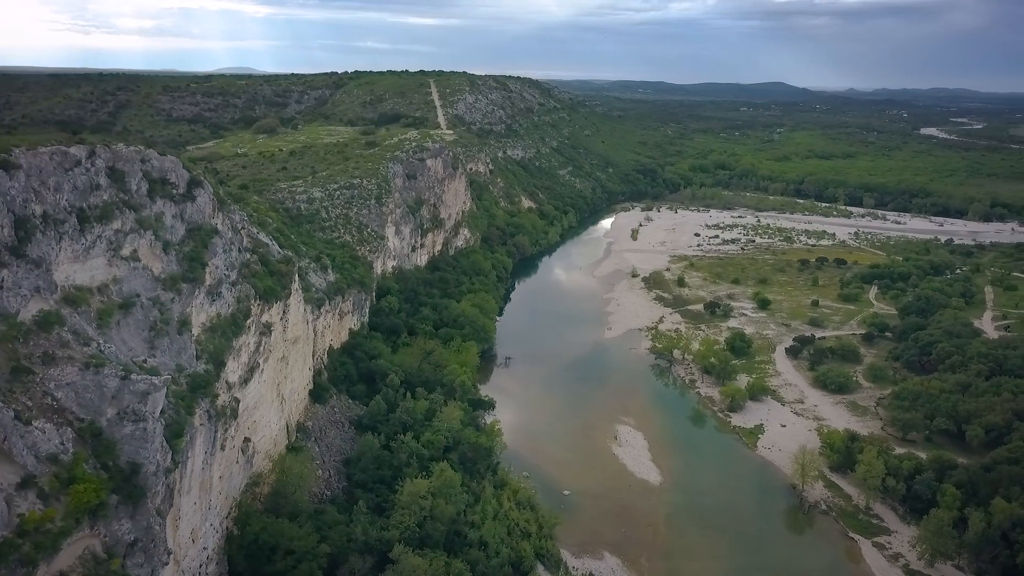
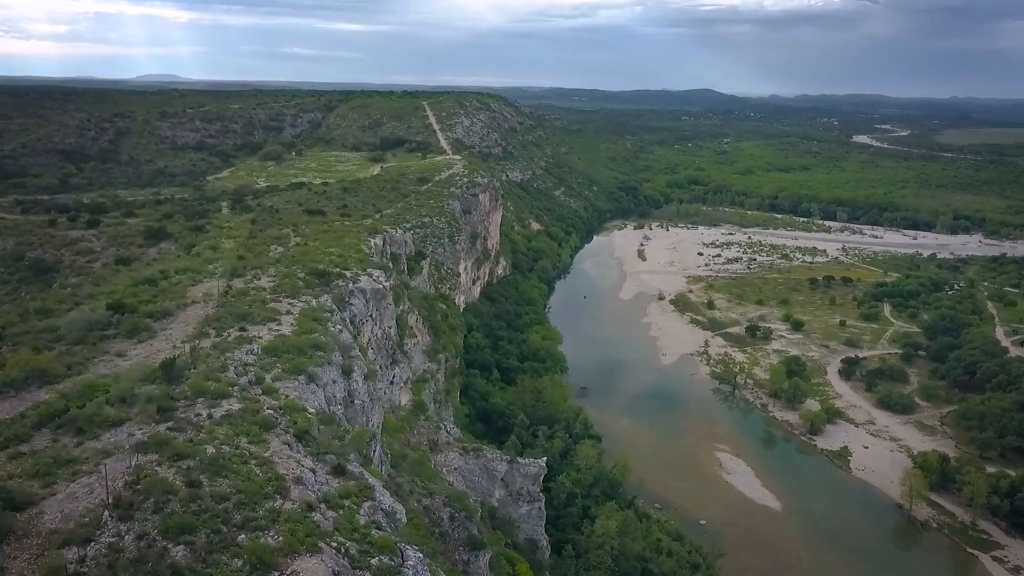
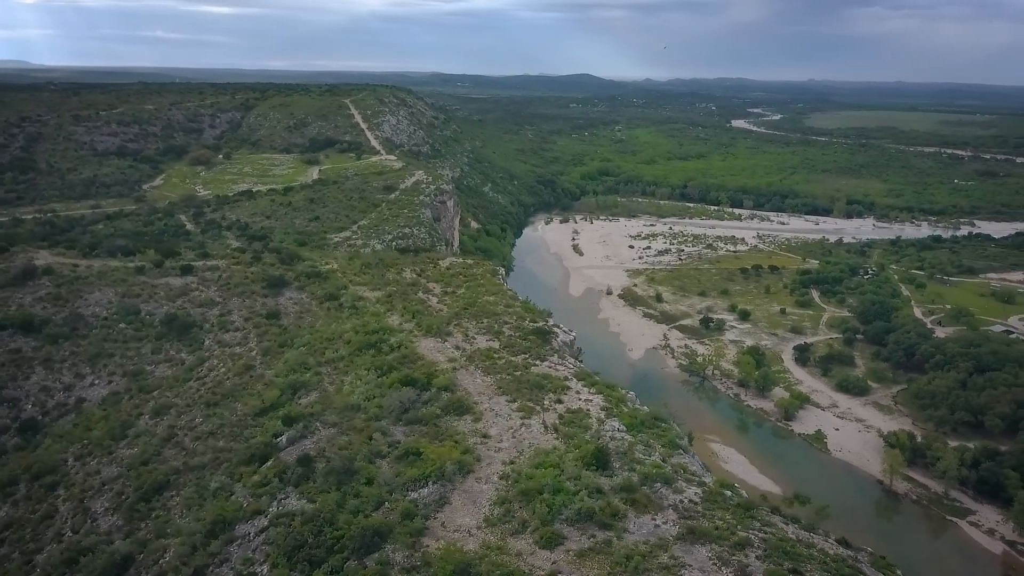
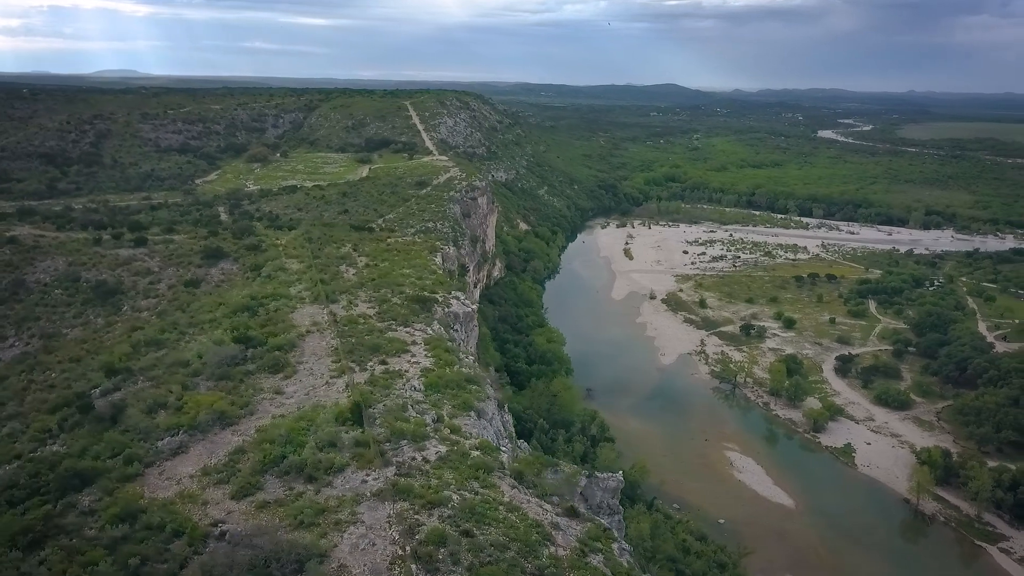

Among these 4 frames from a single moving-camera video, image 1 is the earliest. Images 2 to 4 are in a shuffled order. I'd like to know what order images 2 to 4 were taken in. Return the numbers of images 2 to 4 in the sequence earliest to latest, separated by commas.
2, 4, 3
